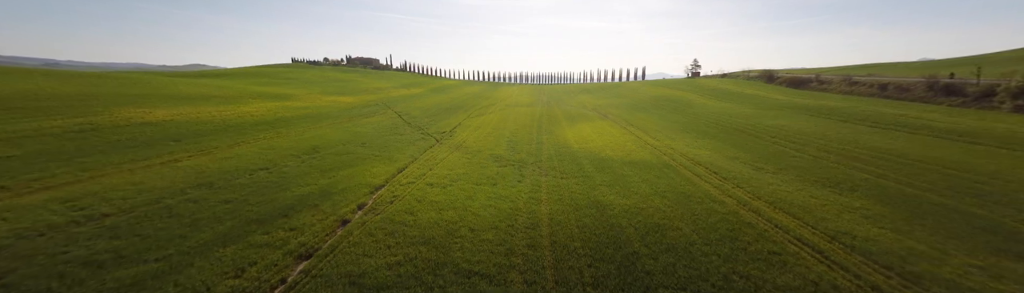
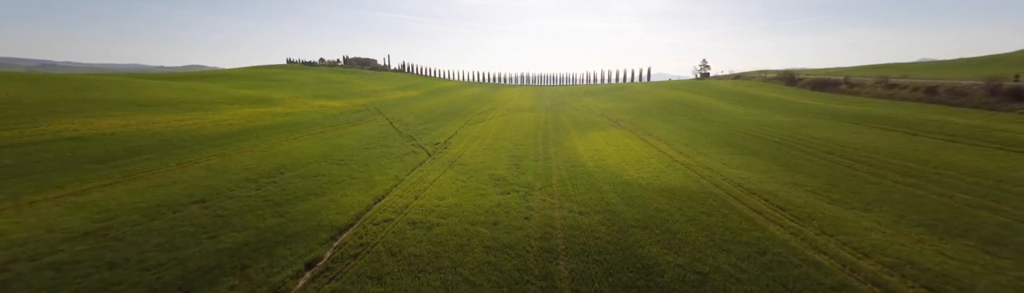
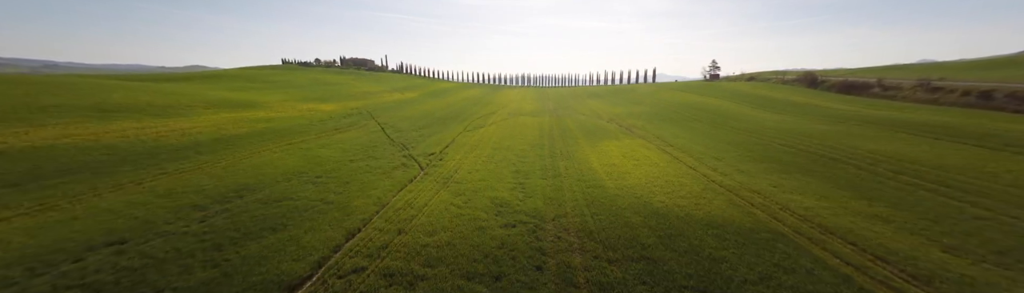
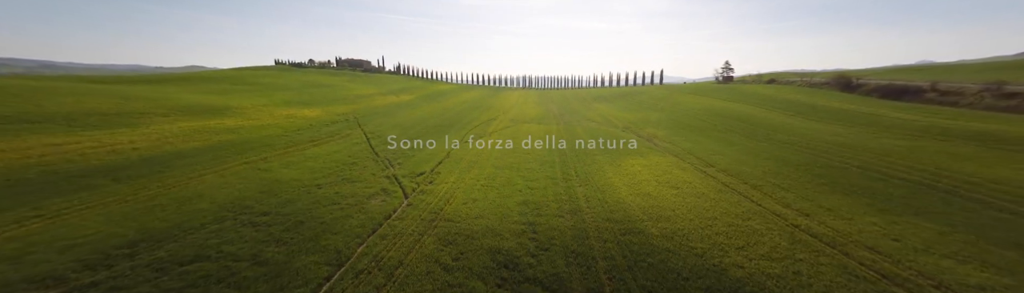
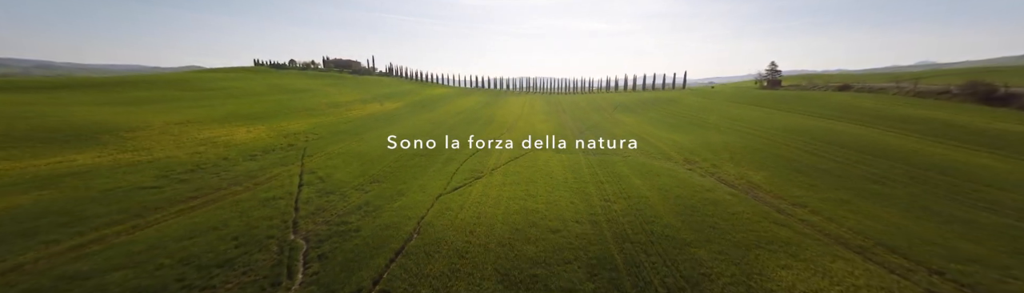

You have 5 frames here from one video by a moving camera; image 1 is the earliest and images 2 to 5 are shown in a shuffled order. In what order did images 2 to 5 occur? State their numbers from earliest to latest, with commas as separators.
2, 3, 4, 5
